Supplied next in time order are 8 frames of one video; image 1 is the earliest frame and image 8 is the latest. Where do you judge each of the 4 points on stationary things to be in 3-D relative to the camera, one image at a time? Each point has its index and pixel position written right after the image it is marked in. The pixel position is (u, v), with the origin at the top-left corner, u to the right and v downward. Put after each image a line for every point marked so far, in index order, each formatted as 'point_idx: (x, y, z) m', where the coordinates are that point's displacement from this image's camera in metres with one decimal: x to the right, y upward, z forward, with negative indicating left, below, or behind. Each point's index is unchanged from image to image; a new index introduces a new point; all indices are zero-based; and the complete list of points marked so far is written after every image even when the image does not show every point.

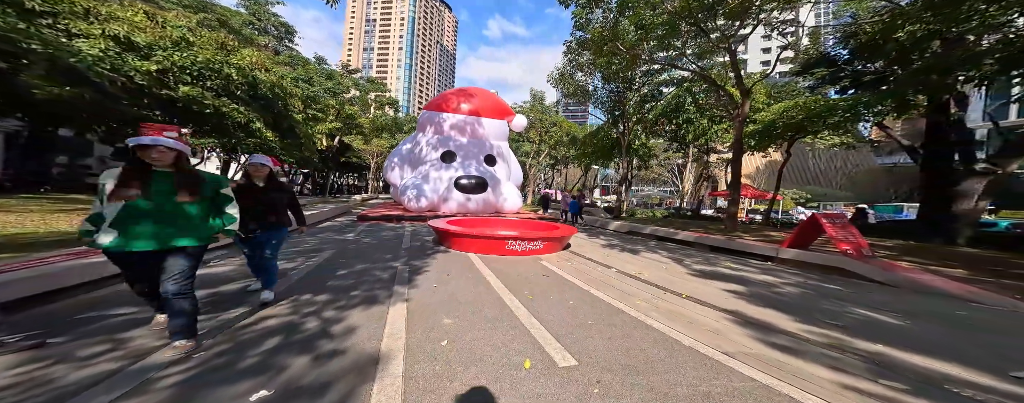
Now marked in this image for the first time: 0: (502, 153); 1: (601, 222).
0: (-0.6, +2.2, +13.4) m
1: (+3.7, -0.9, +12.5) m
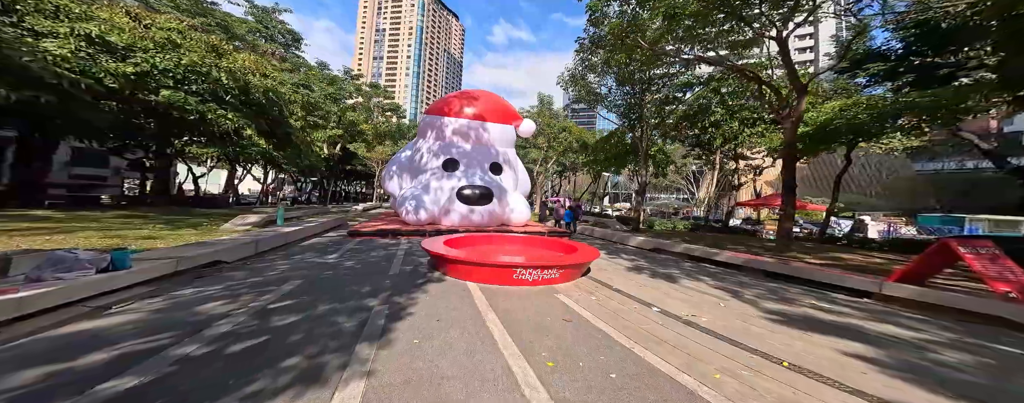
0: (-0.3, +1.7, +12.4) m
1: (+4.0, -1.3, +11.3) m
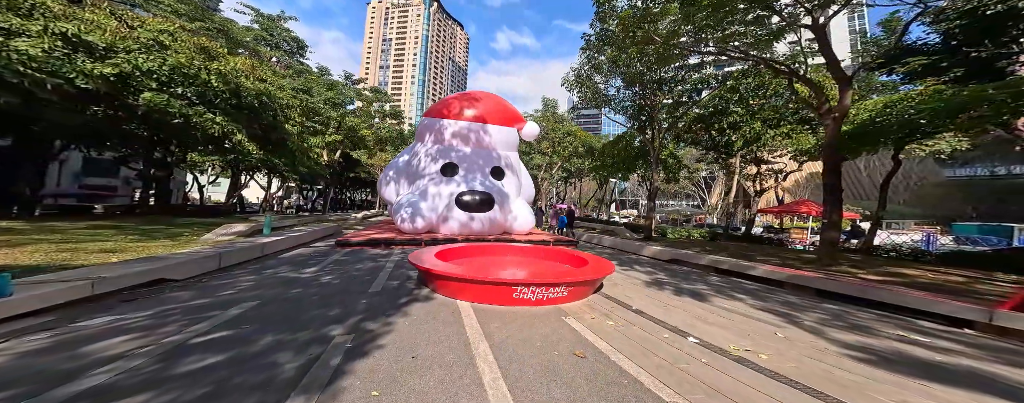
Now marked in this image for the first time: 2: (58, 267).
0: (-0.1, +1.5, +11.7) m
1: (+4.1, -1.5, +10.4) m
2: (-6.8, -1.0, +4.5) m
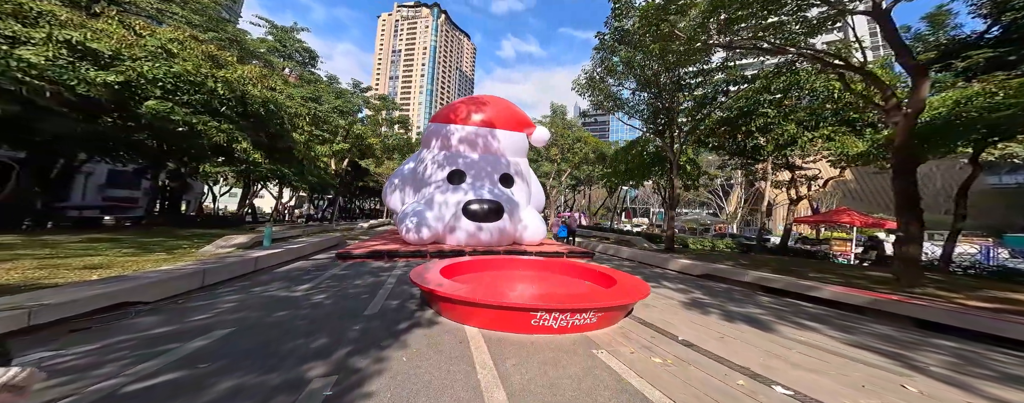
0: (+0.3, +1.2, +11.1) m
1: (+4.5, -1.8, +9.6) m
2: (-6.6, -1.2, +4.0) m
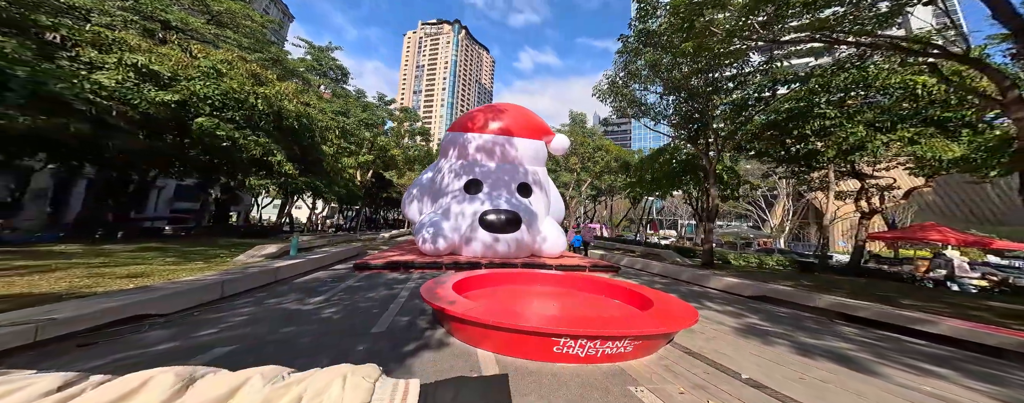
0: (+1.0, +0.8, +10.8) m
1: (+5.1, -2.1, +8.8) m
2: (-6.3, -1.3, +4.1) m
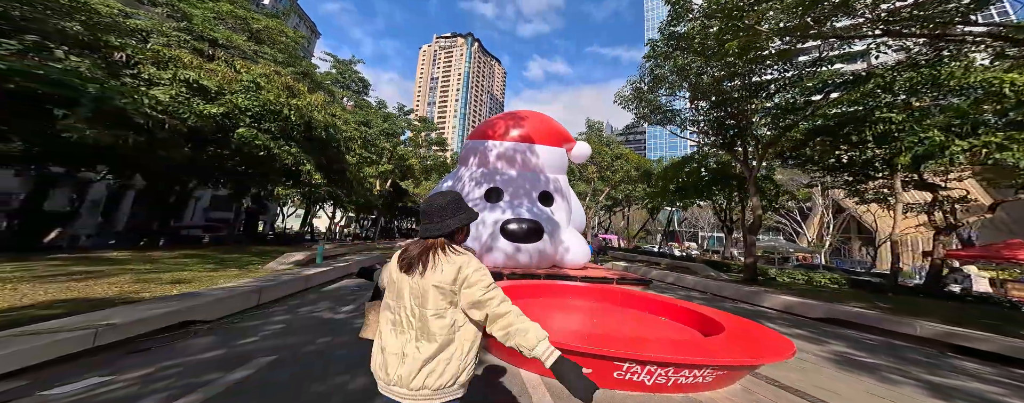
0: (+1.9, +0.5, +10.4) m
1: (+5.8, -2.4, +8.3) m
2: (-5.7, -1.4, +4.0) m
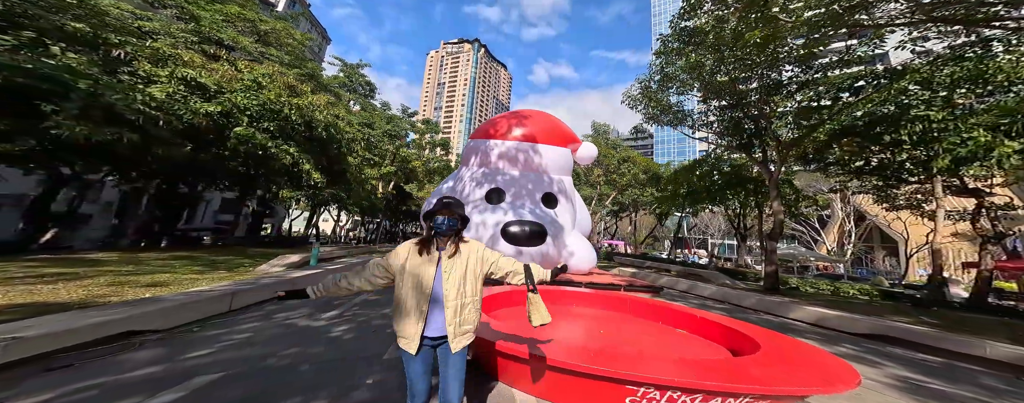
0: (+1.9, +0.4, +10.0) m
1: (+5.9, -2.4, +7.7) m
2: (-5.8, -1.3, +3.7) m
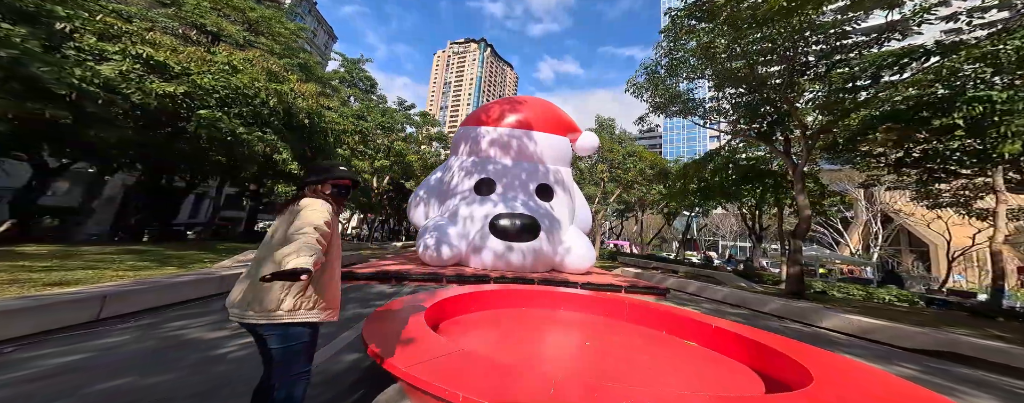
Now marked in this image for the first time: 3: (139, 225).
0: (+1.7, +0.6, +9.1) m
1: (+5.5, -2.2, +6.7) m
2: (-6.2, -1.0, +2.9) m
3: (-17.0, -1.1, +13.7) m
